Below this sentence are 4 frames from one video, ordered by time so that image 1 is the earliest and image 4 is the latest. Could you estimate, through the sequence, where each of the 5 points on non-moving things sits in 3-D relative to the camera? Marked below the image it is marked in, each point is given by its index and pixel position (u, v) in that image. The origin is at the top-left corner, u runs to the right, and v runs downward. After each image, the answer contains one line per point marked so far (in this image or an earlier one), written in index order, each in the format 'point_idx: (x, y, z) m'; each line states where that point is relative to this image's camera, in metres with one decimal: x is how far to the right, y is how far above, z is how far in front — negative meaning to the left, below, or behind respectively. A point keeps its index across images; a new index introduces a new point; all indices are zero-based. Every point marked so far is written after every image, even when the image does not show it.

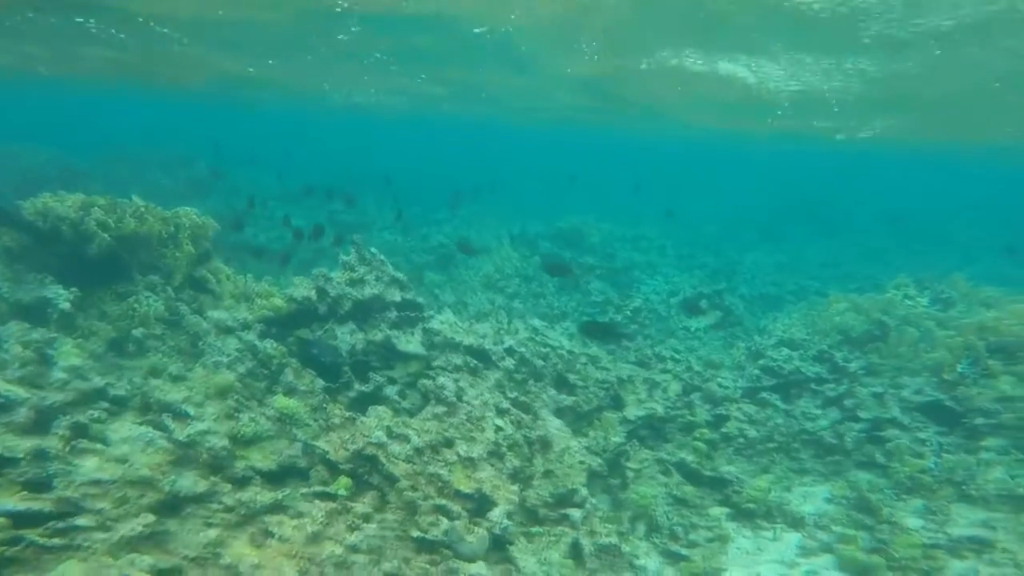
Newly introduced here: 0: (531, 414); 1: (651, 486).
0: (+0.3, -1.8, +8.1) m
1: (+2.0, -2.8, +7.8) m
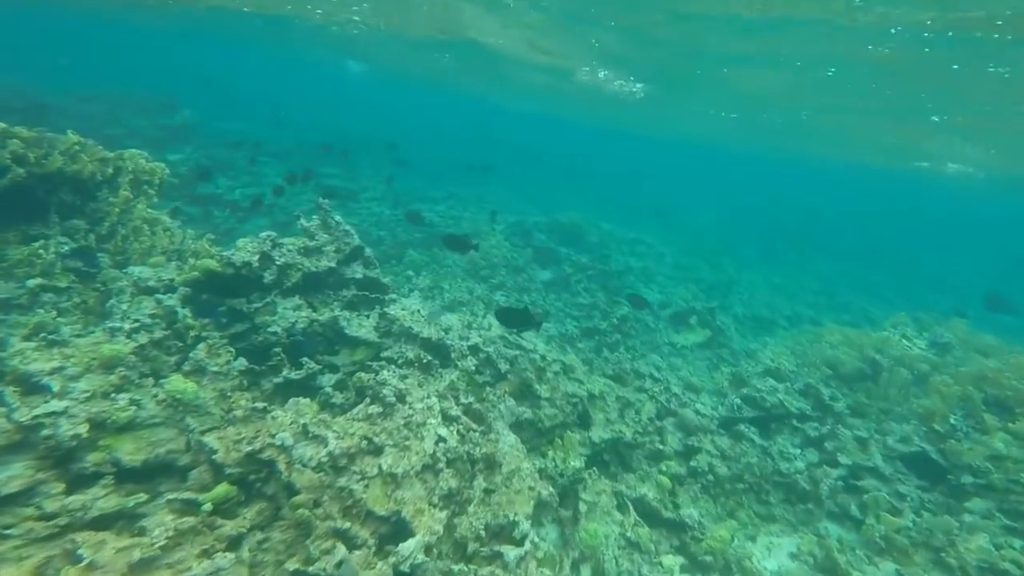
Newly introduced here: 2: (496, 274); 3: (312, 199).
0: (-0.4, -1.7, +7.0) m
1: (+1.2, -2.8, +6.7) m
2: (-0.5, +0.3, +12.9) m
3: (-5.6, +2.3, +15.5) m
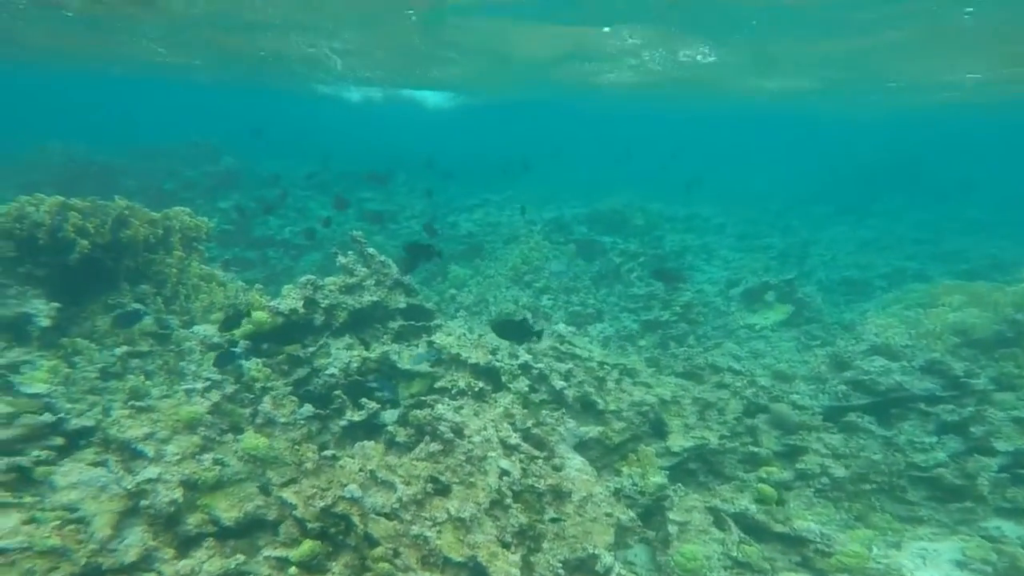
0: (+0.5, -2.0, +6.8) m
1: (+2.2, -2.9, +6.4) m
2: (+0.9, +0.3, +12.6) m
3: (-4.0, +1.9, +15.8) m
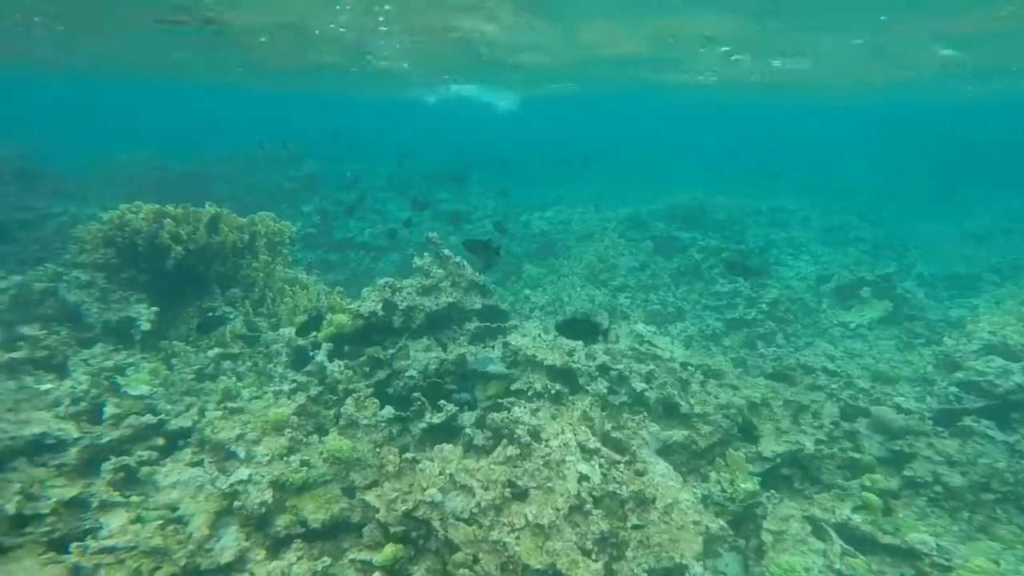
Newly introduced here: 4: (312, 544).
0: (+1.4, -1.9, +6.6) m
1: (+3.0, -2.9, +5.9) m
2: (+2.4, +0.3, +12.3) m
3: (-2.2, +1.9, +16.0) m
4: (-1.9, -2.3, +5.0) m
